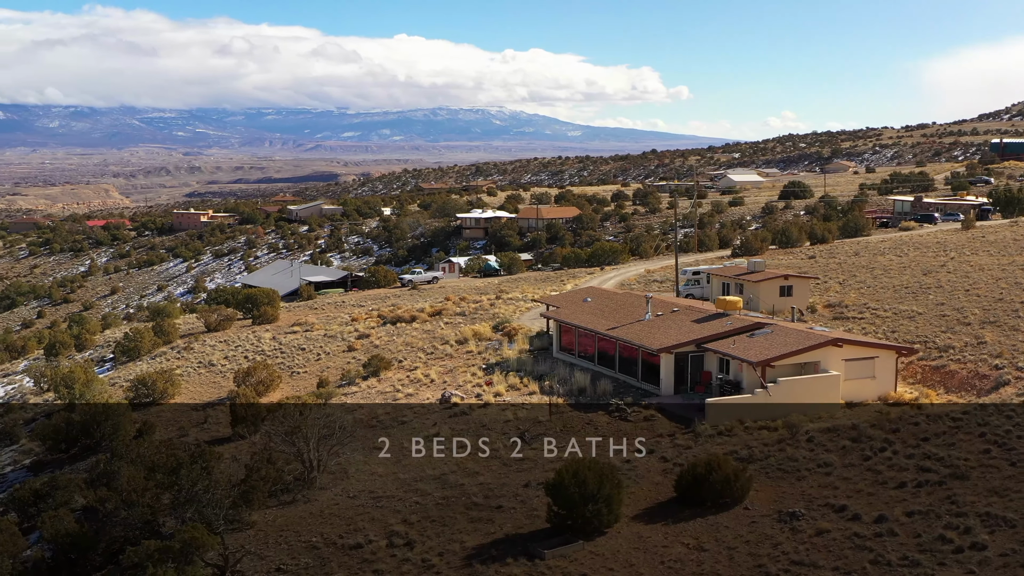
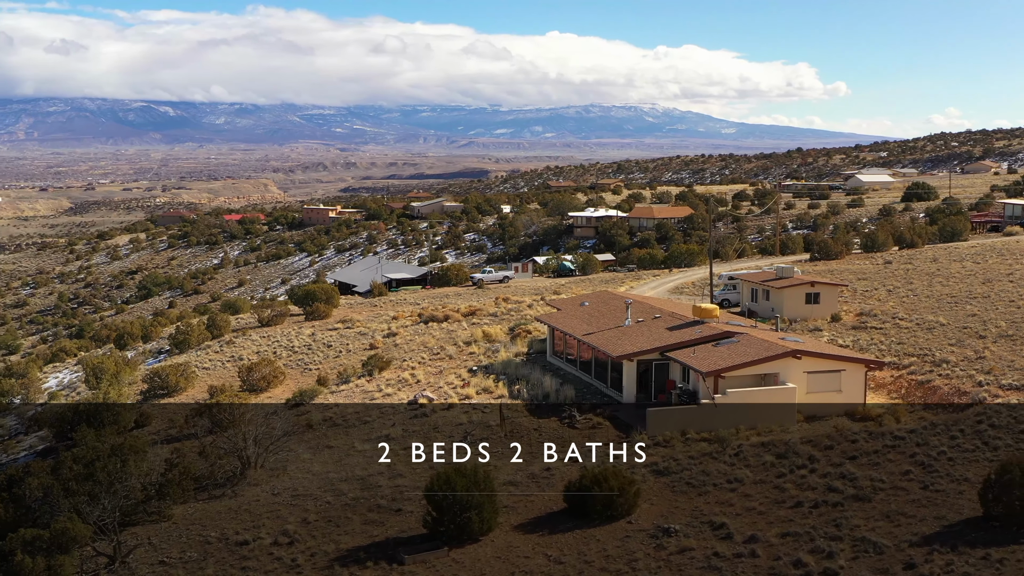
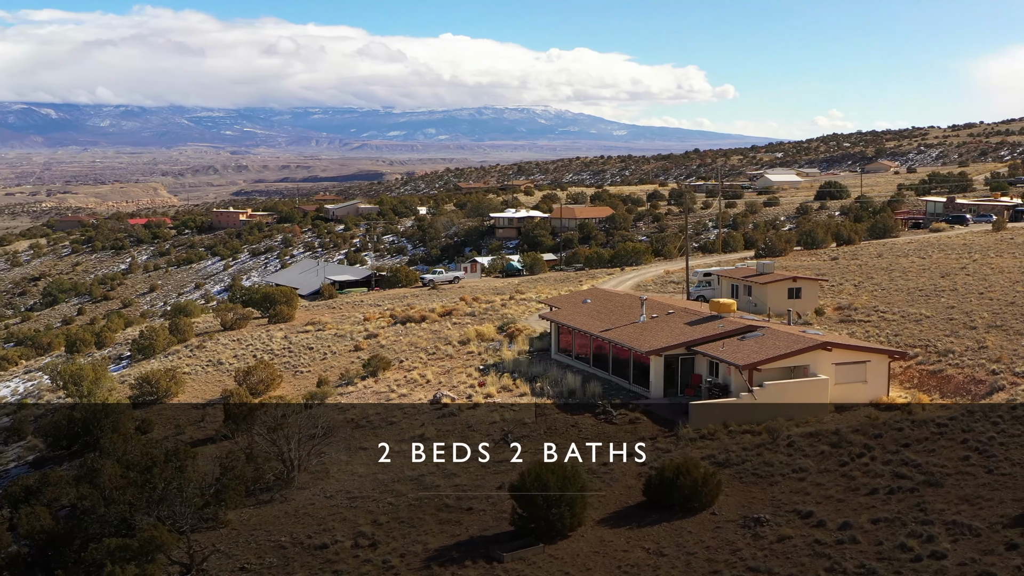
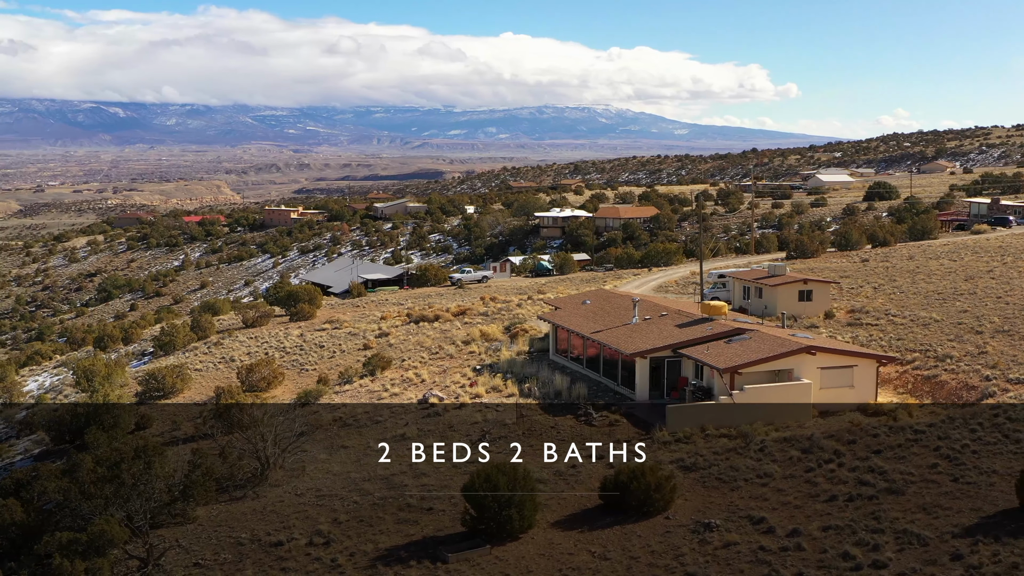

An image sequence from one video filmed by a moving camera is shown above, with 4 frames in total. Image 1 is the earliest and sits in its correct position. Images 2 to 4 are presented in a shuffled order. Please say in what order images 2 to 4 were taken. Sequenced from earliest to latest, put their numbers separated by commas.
3, 4, 2
